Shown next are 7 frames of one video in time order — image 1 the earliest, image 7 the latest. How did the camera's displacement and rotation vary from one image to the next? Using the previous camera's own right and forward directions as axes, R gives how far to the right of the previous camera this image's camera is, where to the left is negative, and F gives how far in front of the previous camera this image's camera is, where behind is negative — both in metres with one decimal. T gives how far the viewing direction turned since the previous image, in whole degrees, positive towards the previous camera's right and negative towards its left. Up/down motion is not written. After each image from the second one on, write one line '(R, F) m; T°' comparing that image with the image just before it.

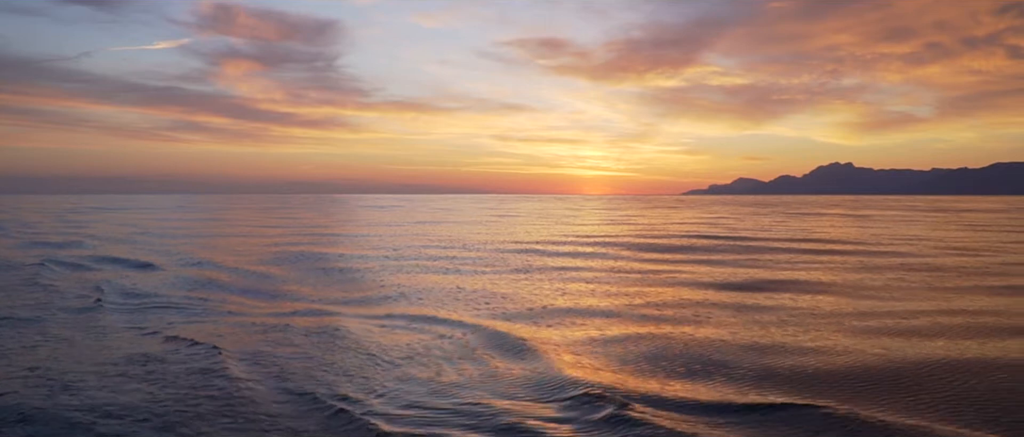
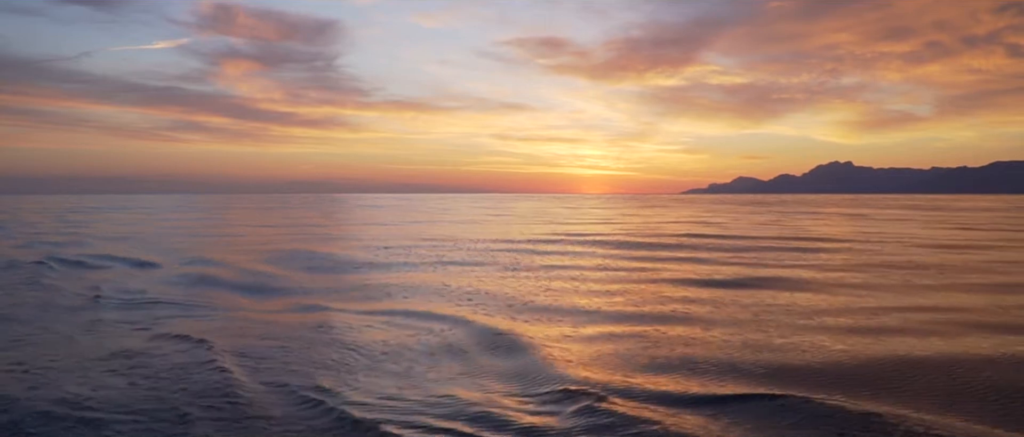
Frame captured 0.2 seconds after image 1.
(-4.6, -5.9) m; 0°
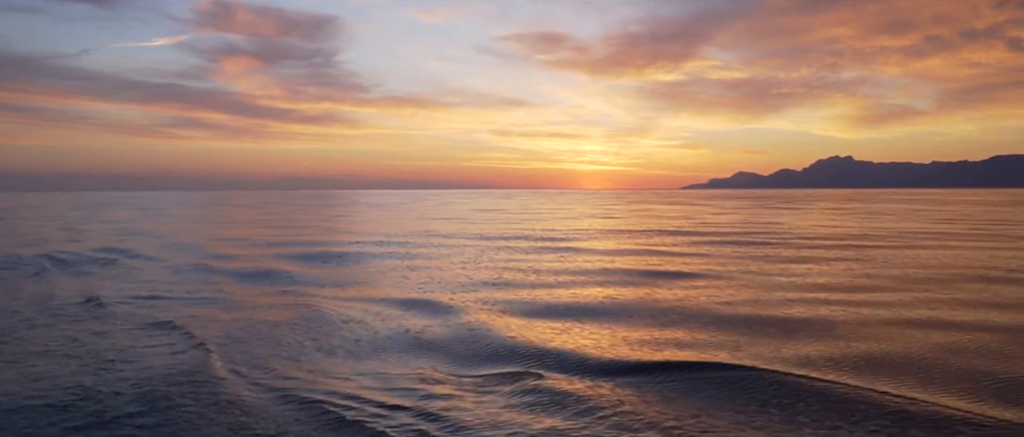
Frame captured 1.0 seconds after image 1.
(+2.0, -1.8) m; 0°
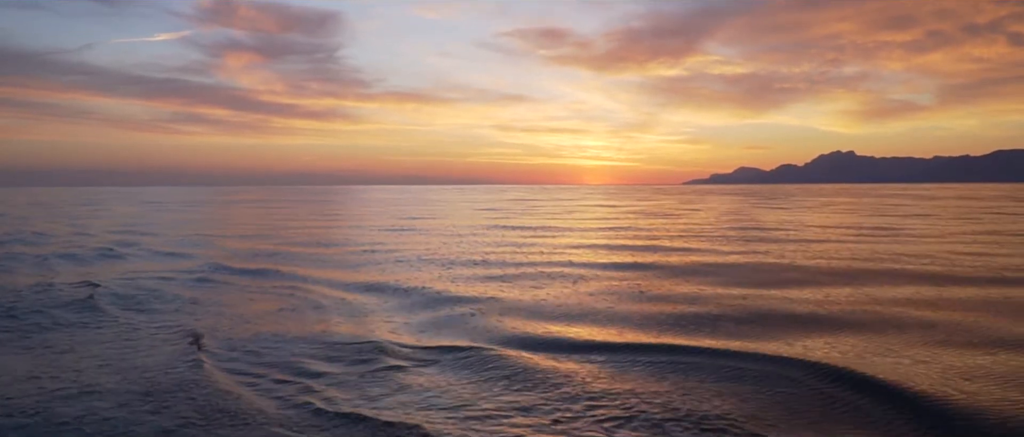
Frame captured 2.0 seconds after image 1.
(+1.7, -1.8) m; 0°
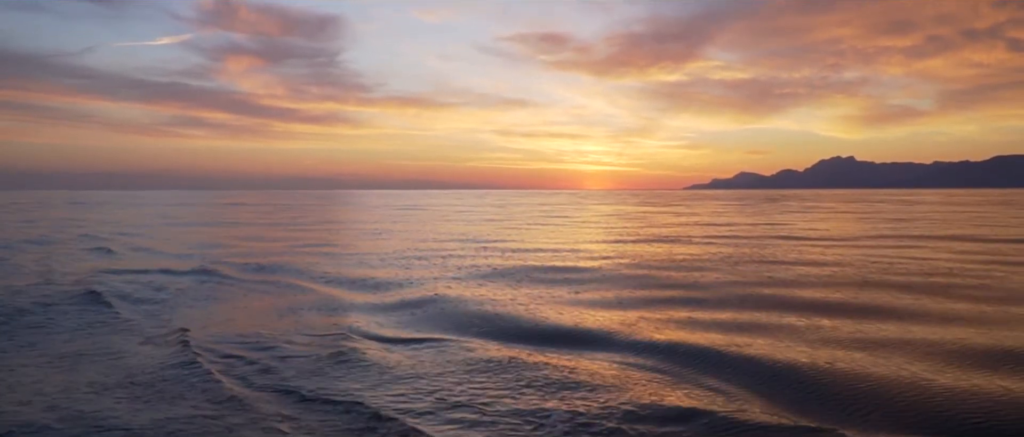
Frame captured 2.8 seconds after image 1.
(+1.3, -1.4) m; 0°
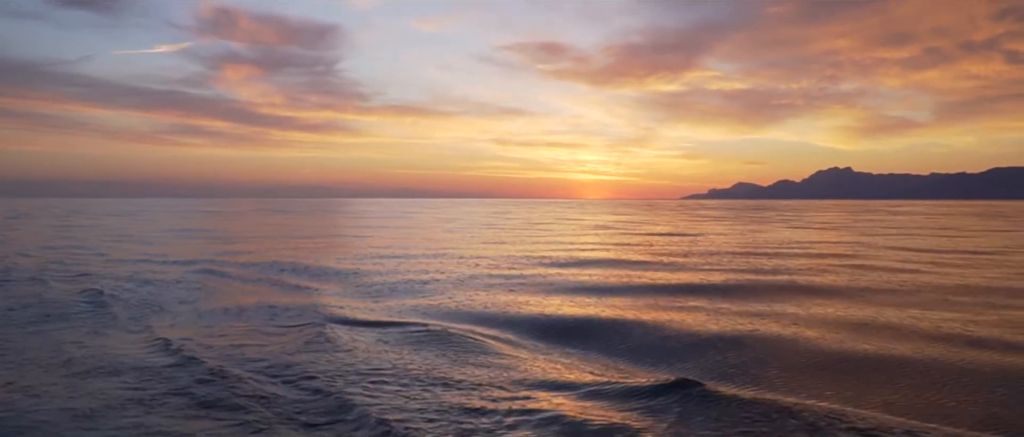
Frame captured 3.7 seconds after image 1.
(+1.4, -1.6) m; 0°
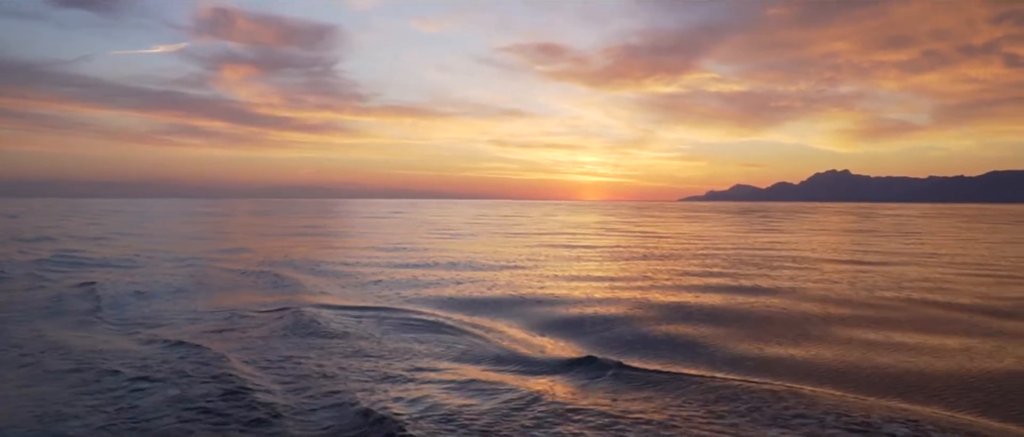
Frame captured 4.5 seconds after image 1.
(+1.4, -1.2) m; 0°
